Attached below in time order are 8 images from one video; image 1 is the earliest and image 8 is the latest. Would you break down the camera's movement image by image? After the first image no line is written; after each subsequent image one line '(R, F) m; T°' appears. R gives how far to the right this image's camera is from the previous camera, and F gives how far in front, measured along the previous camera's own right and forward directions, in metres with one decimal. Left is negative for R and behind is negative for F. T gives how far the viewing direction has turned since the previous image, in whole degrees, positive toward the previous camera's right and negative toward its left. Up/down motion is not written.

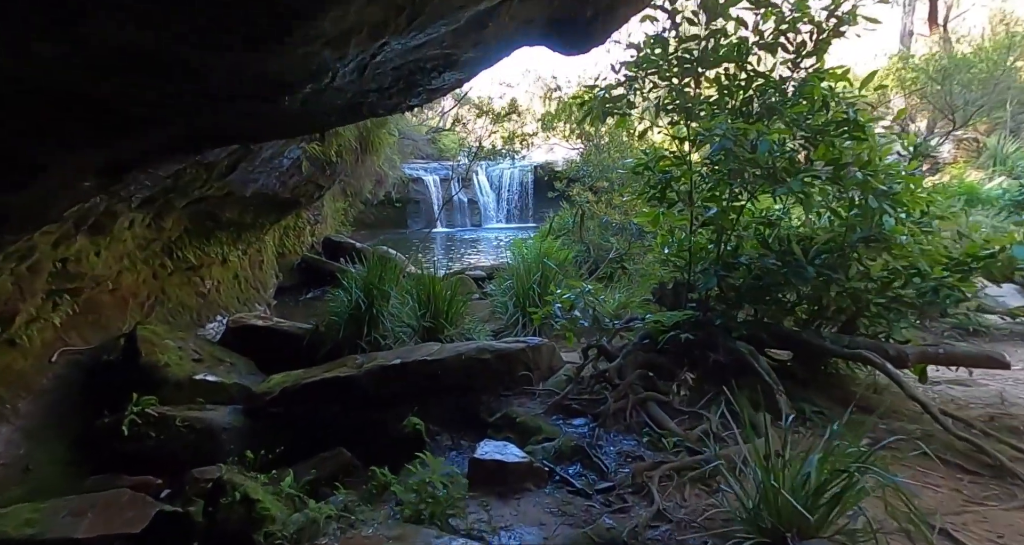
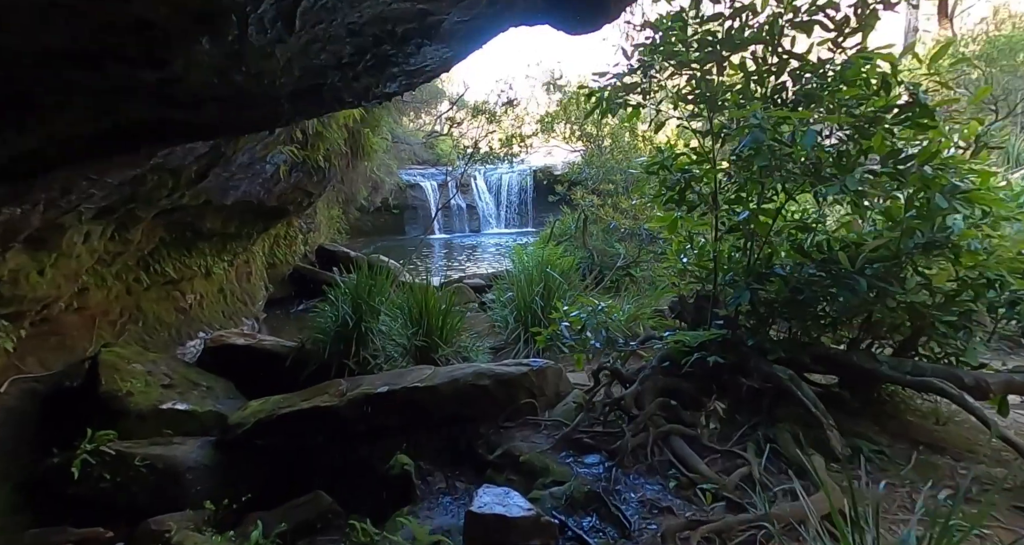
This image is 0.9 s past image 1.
(0.0, +0.3) m; 0°
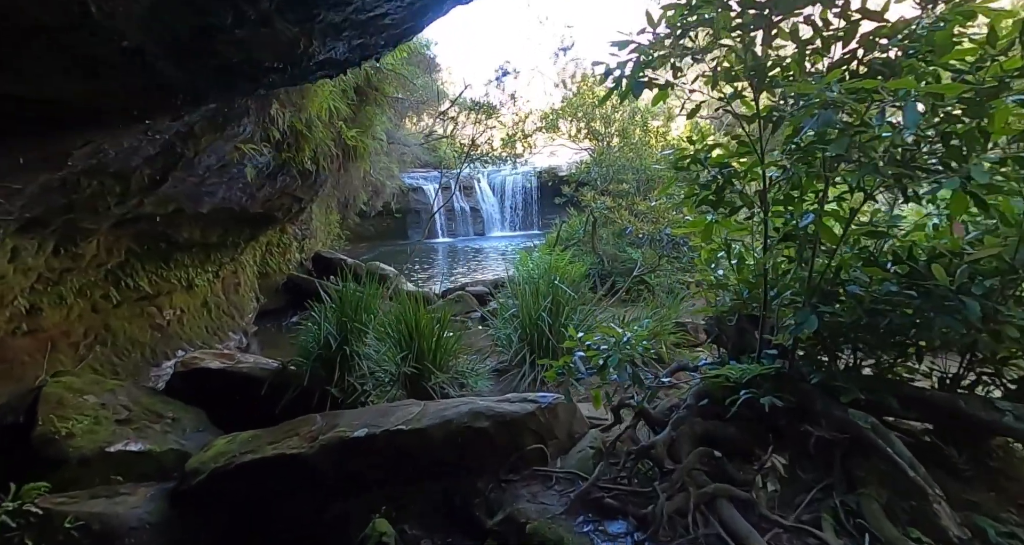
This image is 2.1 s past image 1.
(0.0, +0.4) m; -1°
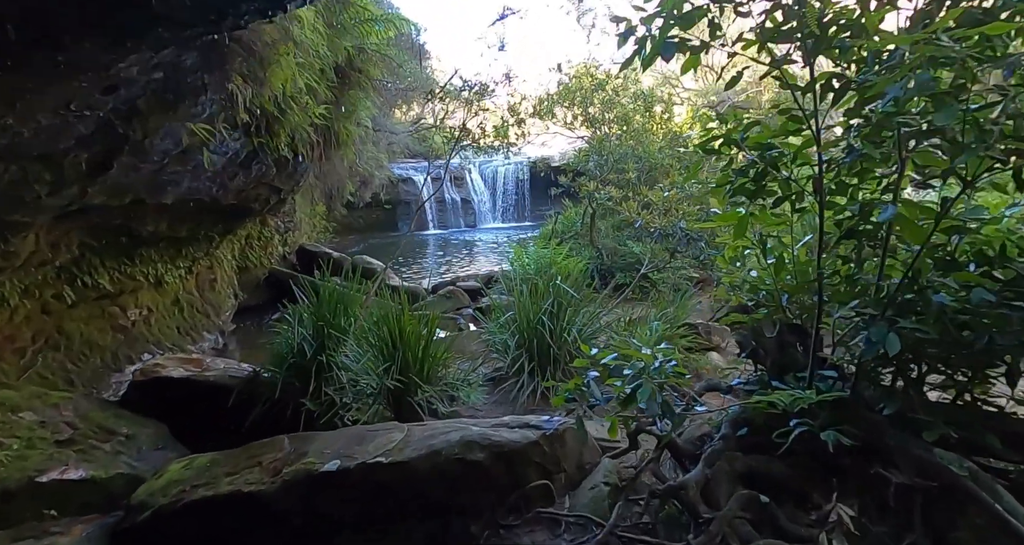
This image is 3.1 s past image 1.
(0.0, +0.4) m; +1°
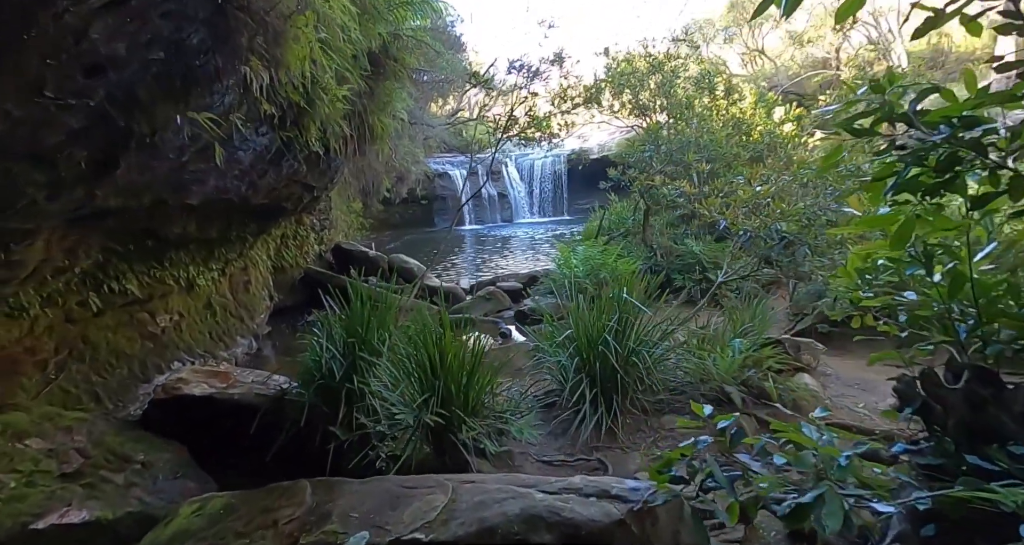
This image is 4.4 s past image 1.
(-0.1, +0.4) m; -4°
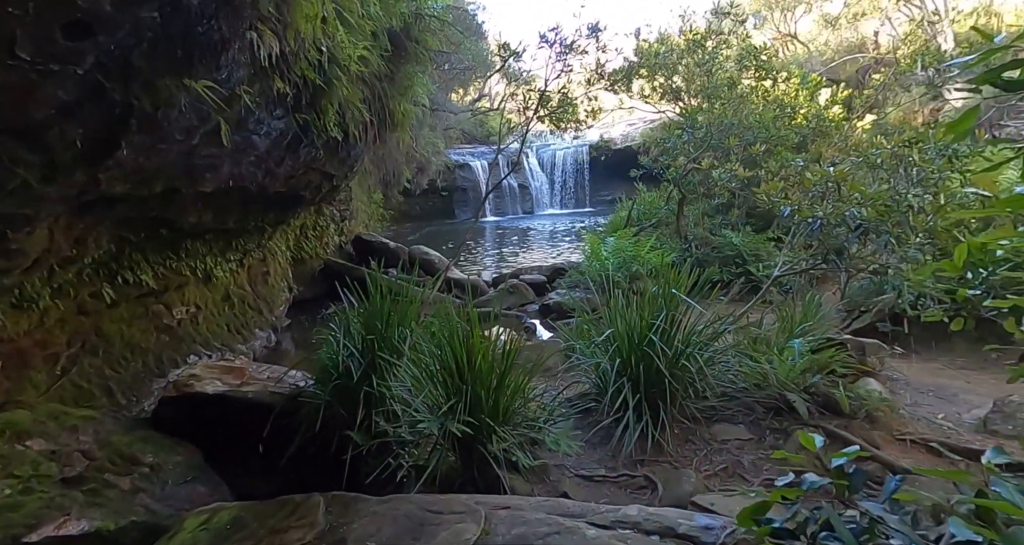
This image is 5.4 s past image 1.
(-0.1, +0.2) m; -2°
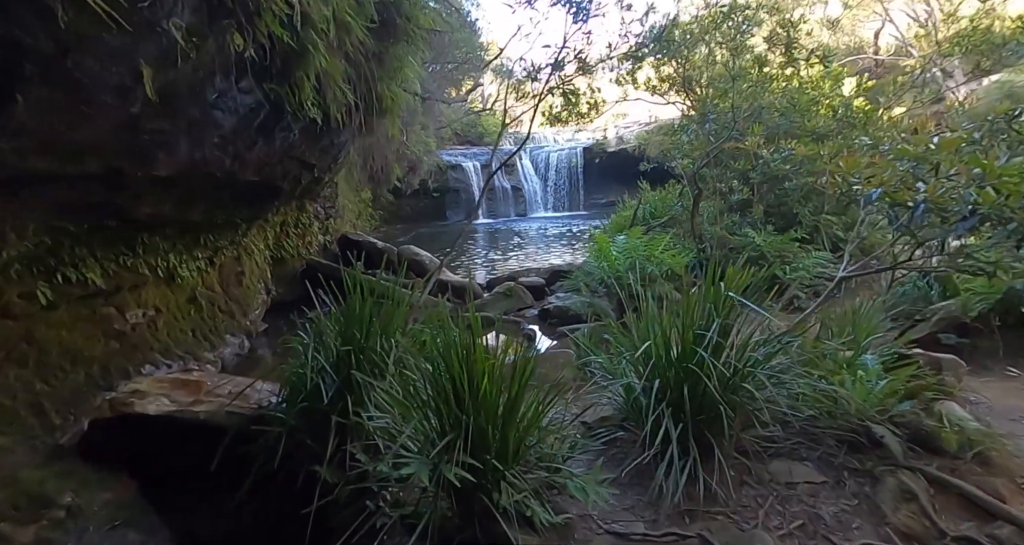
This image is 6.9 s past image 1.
(-0.1, +0.5) m; +1°
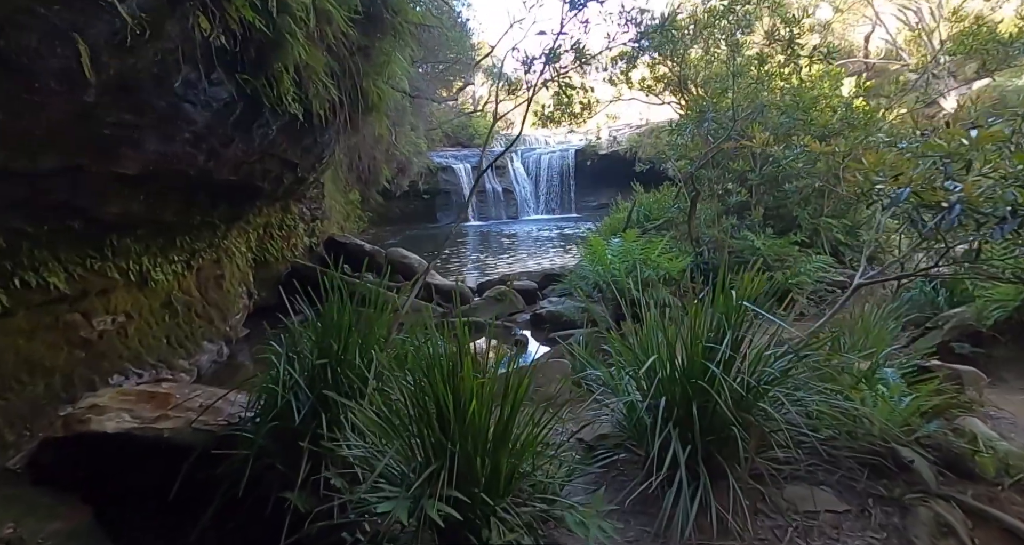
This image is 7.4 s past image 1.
(0.0, +0.2) m; +1°
